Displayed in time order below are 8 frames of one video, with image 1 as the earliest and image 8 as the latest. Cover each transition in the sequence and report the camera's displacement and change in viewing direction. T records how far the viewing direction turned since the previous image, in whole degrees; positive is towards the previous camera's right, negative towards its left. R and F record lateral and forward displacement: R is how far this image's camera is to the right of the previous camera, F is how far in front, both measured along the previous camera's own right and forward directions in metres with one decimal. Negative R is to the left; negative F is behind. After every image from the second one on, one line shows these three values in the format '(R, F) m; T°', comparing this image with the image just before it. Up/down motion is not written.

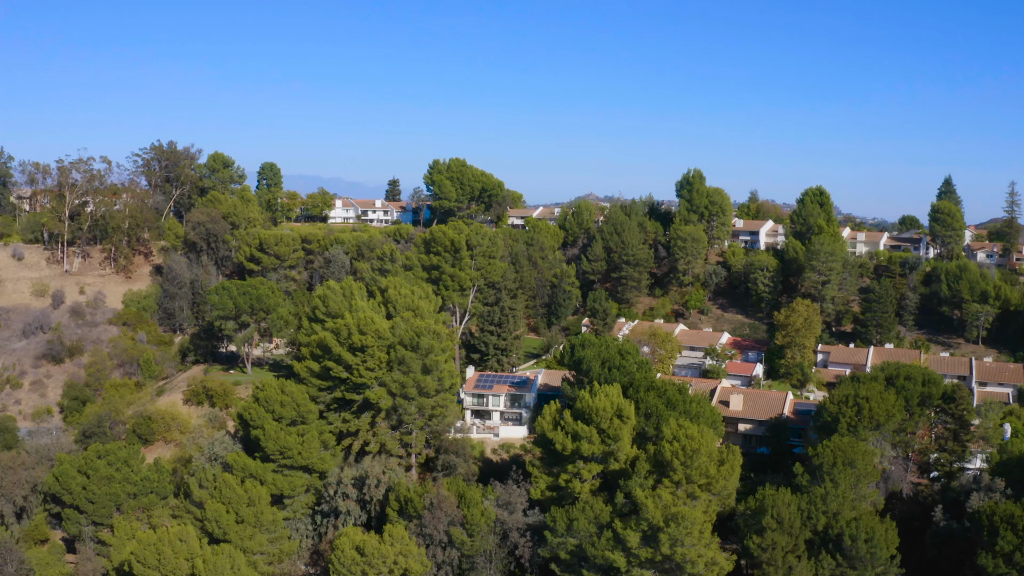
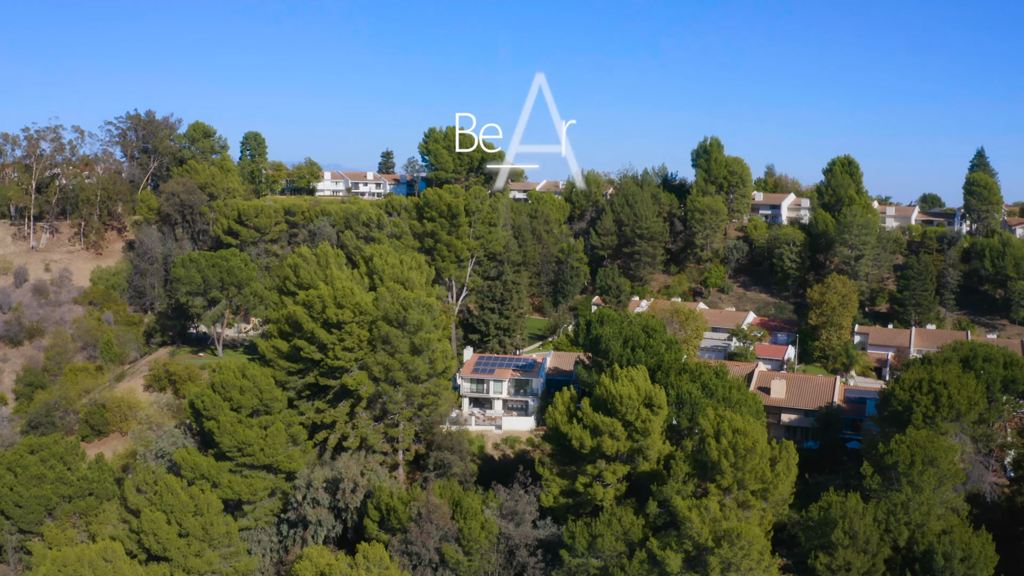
(-0.2, +7.7) m; 0°
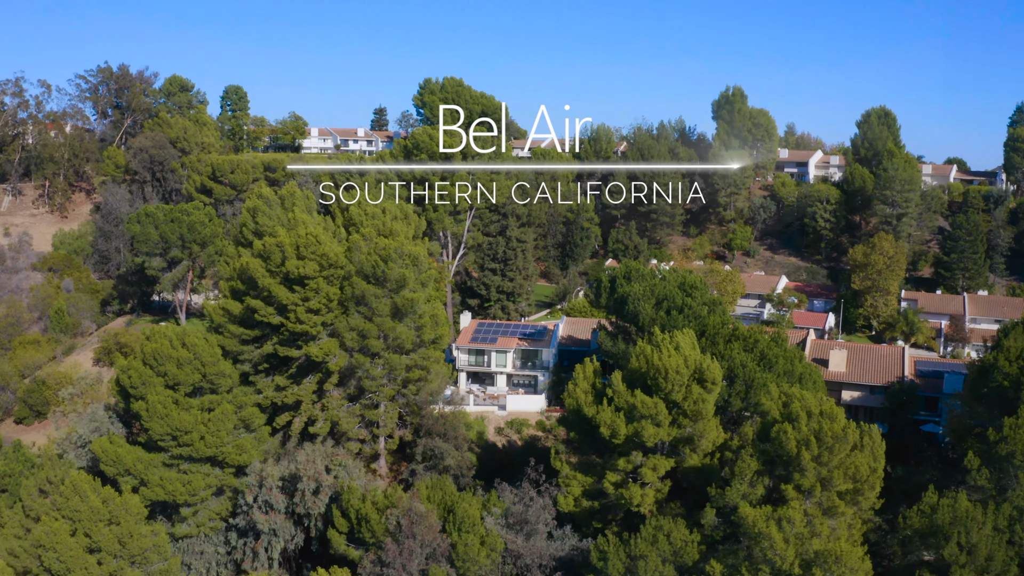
(-0.1, +7.8) m; 0°
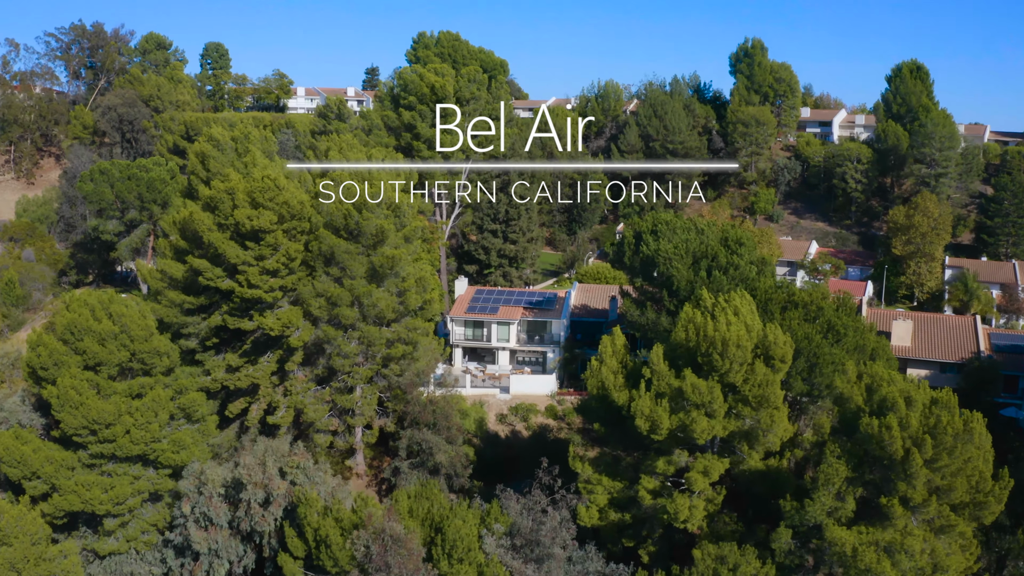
(-0.1, +6.0) m; 0°
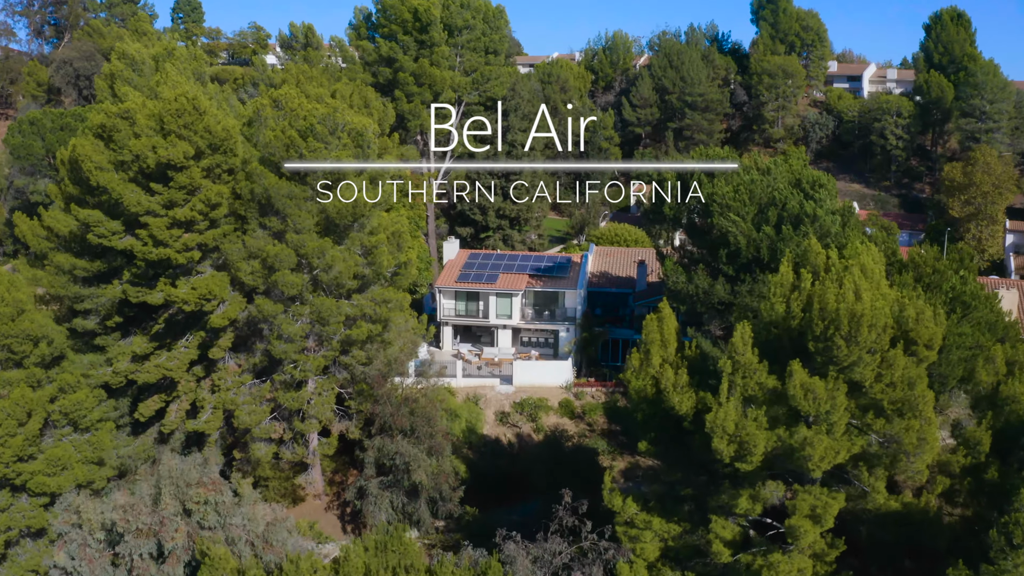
(-0.1, +6.7) m; 0°
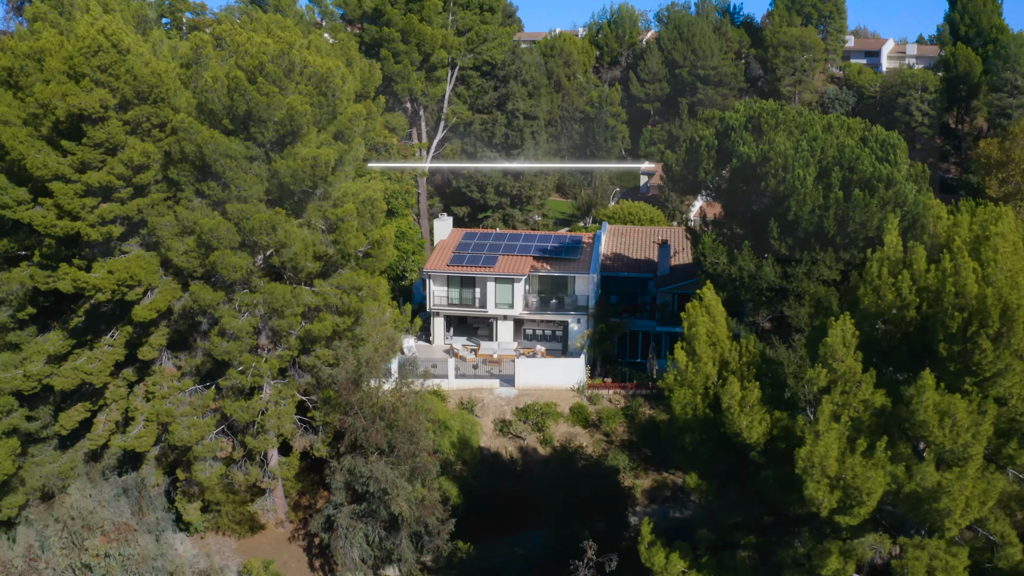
(0.0, +3.6) m; 0°
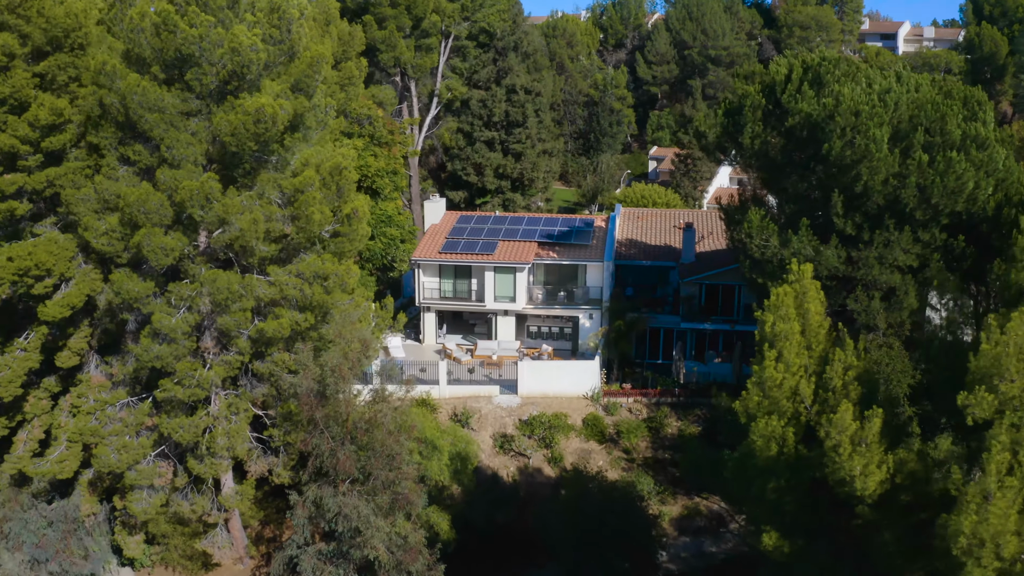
(0.0, +2.8) m; 0°
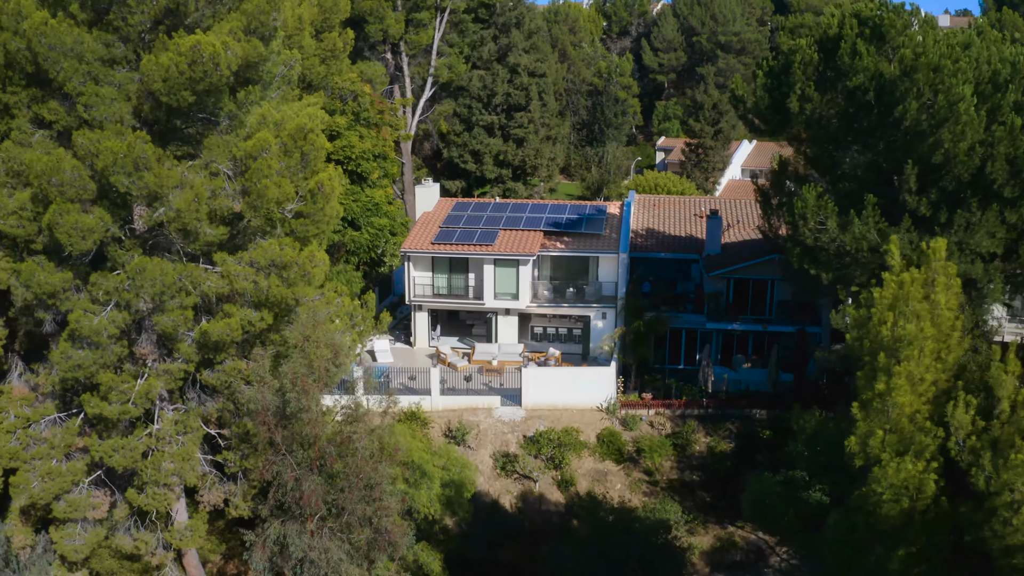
(0.0, +2.2) m; 0°
